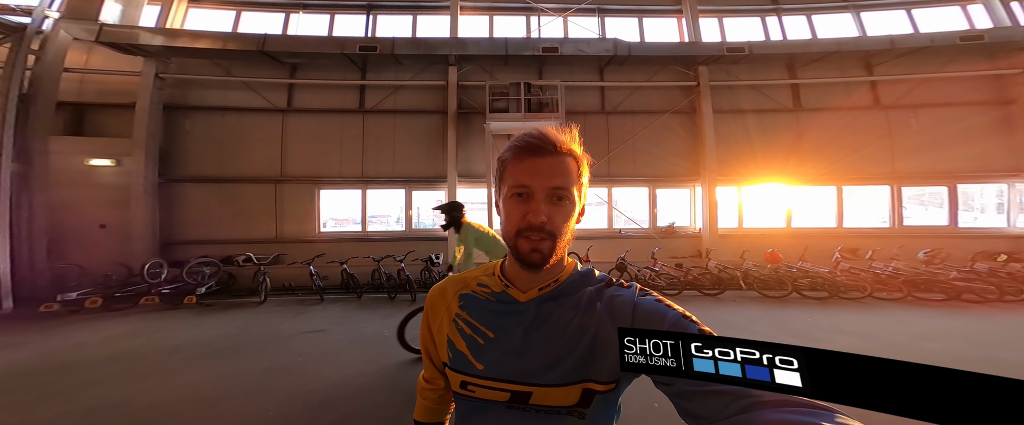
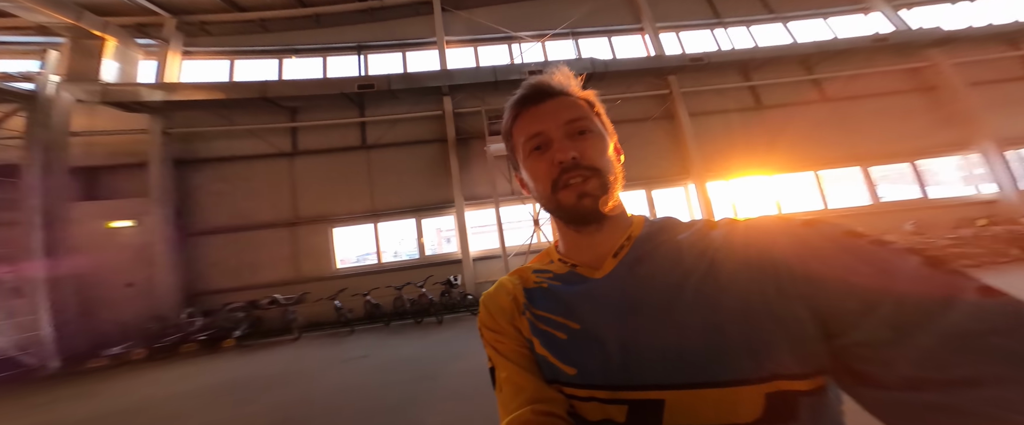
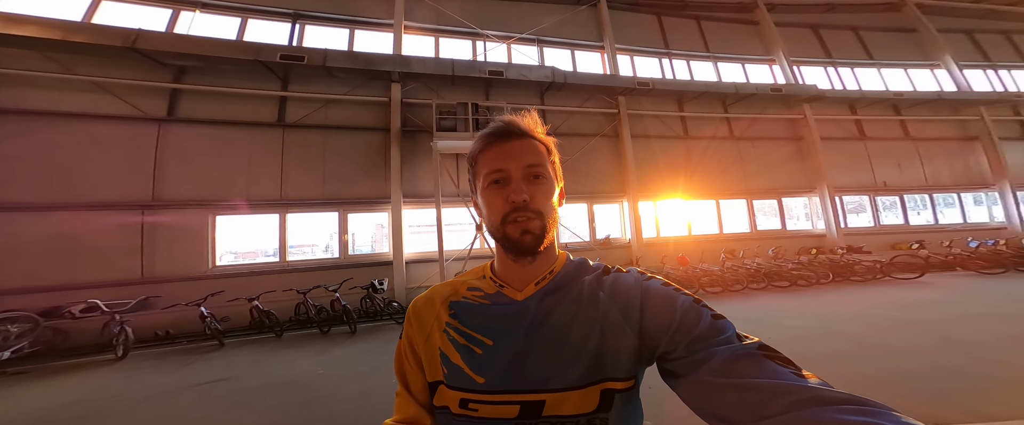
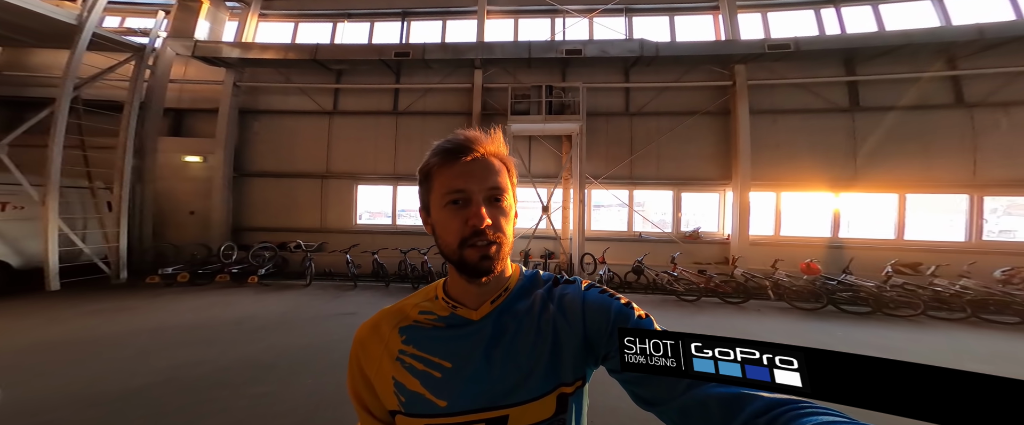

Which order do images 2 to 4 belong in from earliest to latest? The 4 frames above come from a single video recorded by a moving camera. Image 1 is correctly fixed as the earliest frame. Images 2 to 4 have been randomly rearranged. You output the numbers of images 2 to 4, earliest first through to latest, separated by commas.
4, 3, 2
